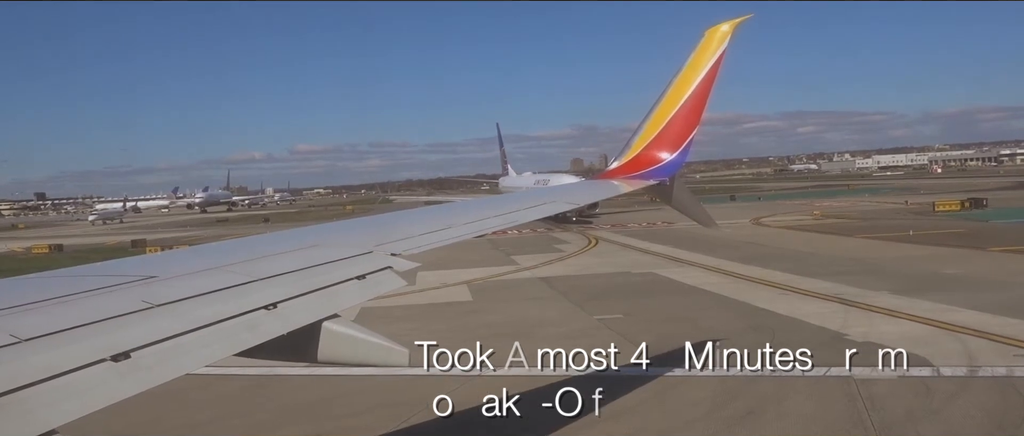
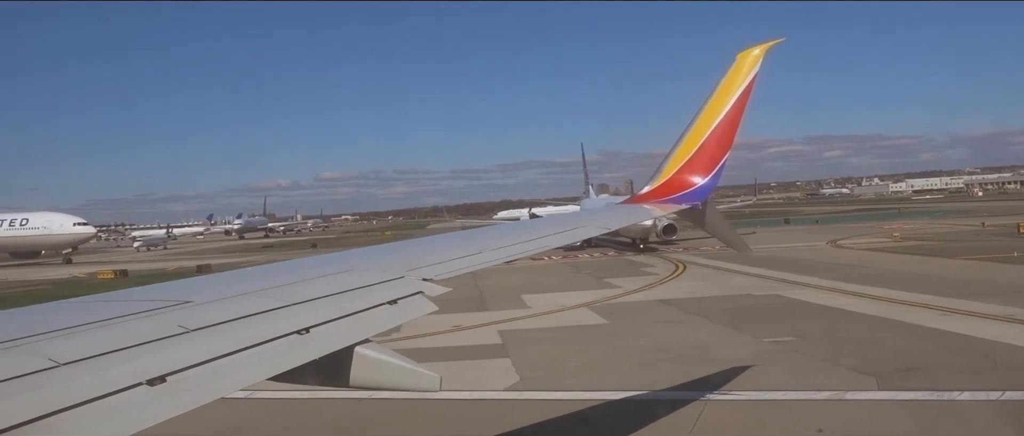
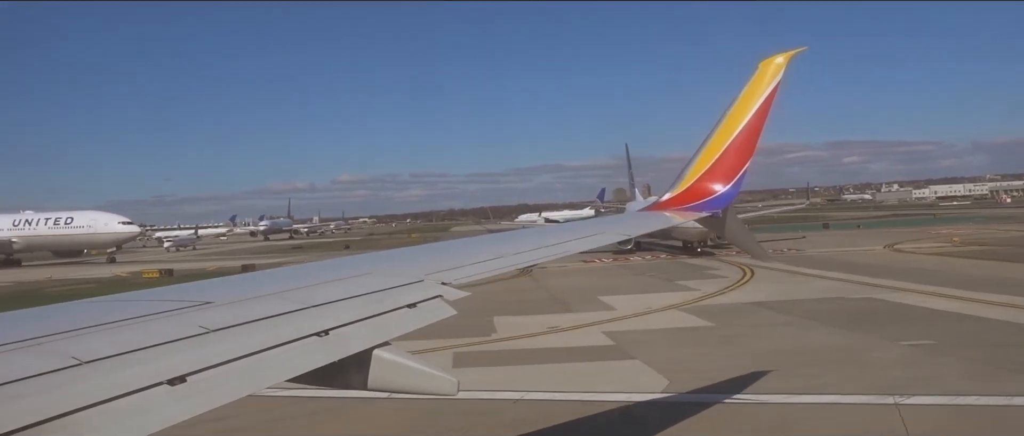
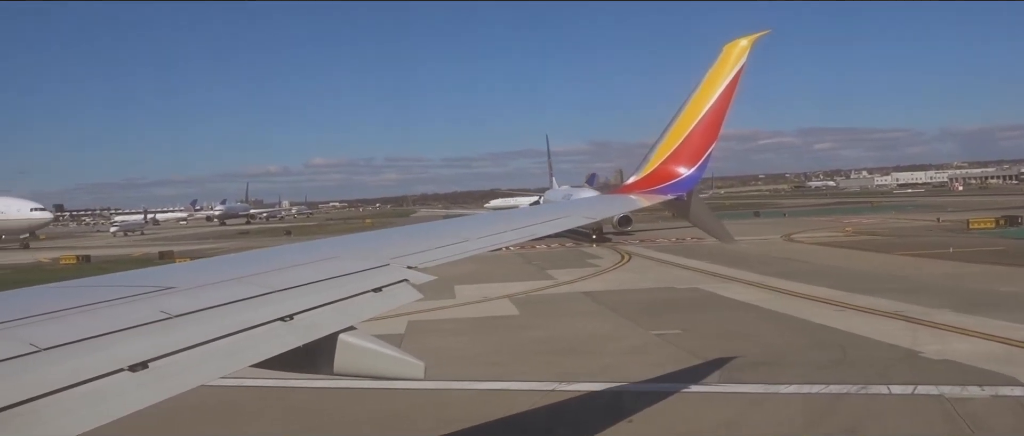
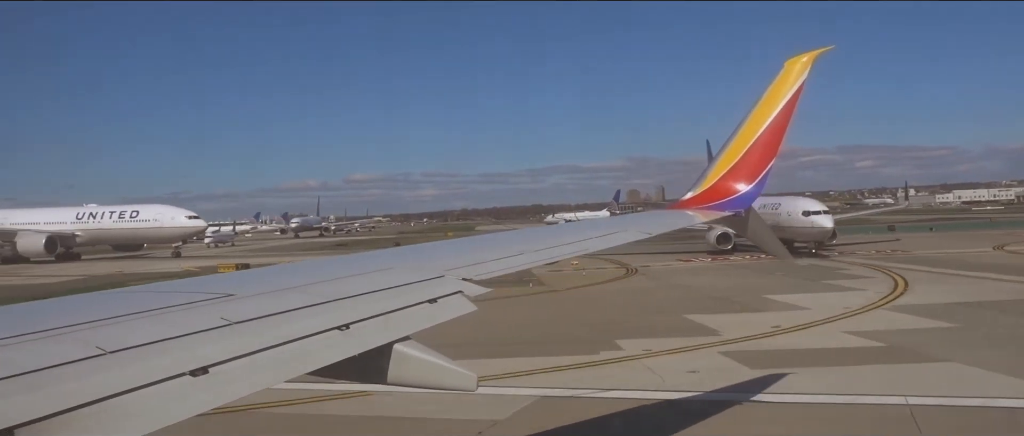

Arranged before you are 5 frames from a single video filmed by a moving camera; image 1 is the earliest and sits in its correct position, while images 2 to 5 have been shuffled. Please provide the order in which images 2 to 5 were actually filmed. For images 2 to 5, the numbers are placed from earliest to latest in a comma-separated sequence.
4, 2, 3, 5
